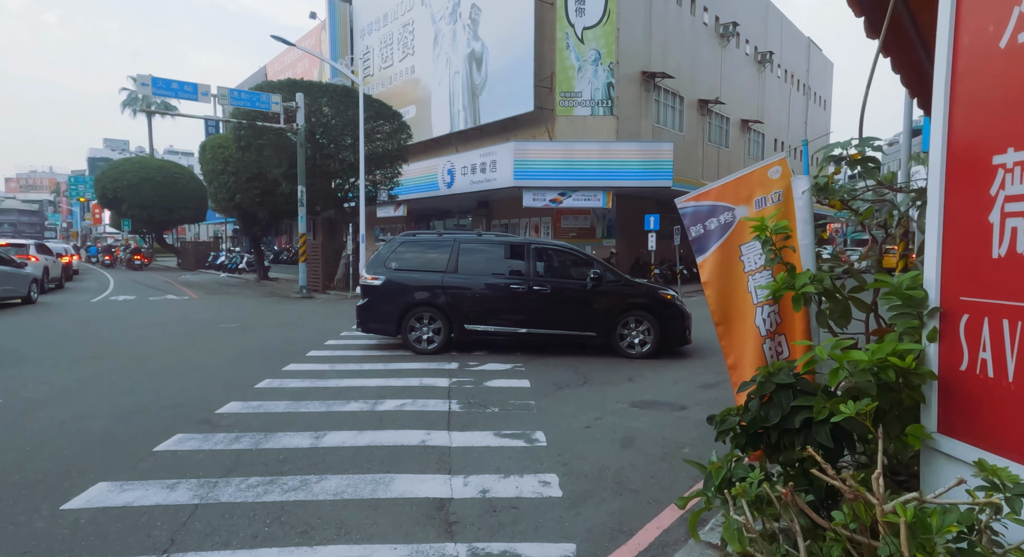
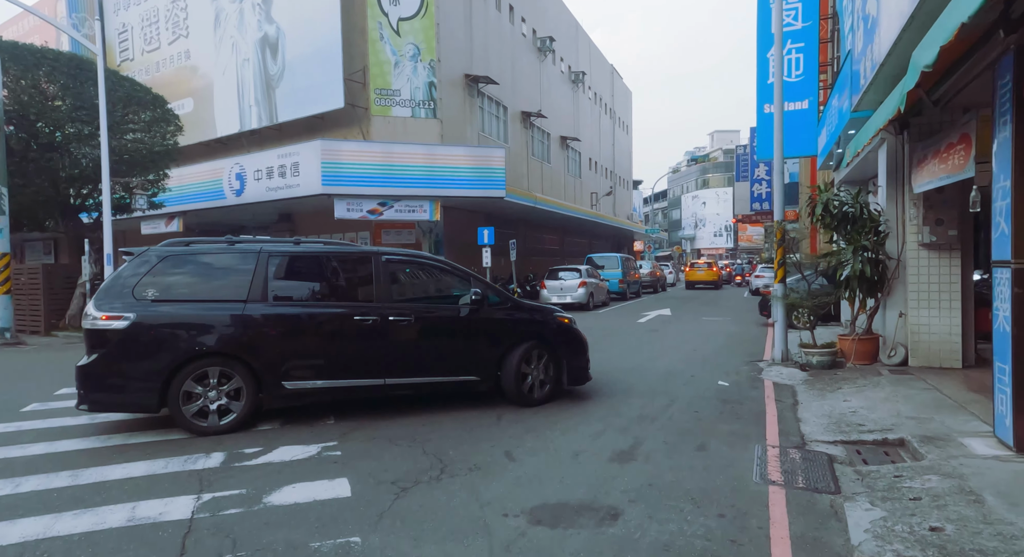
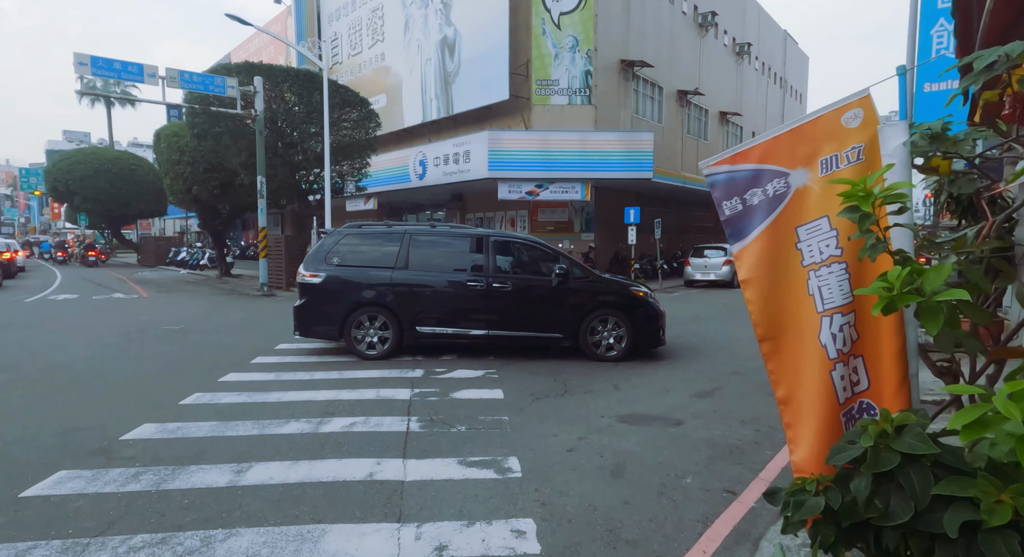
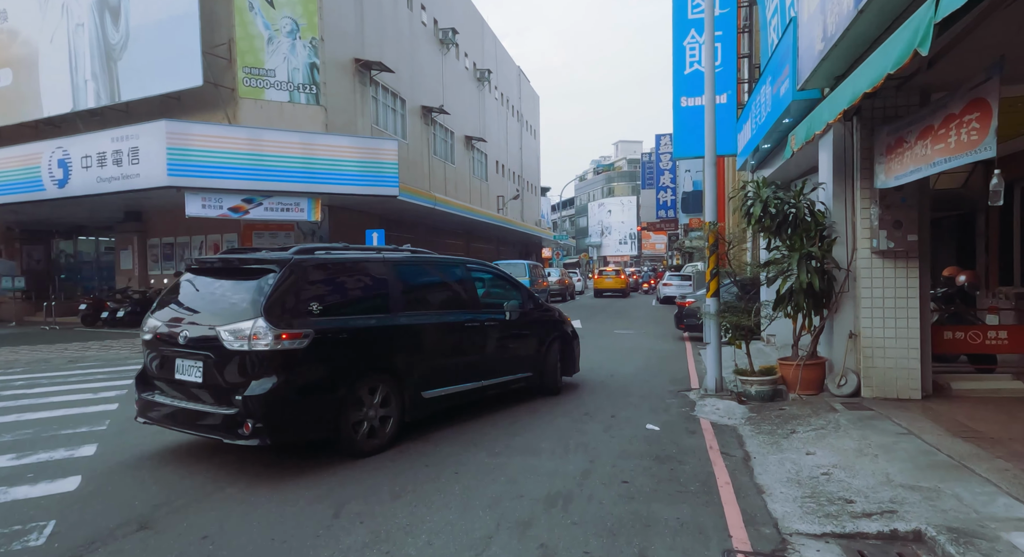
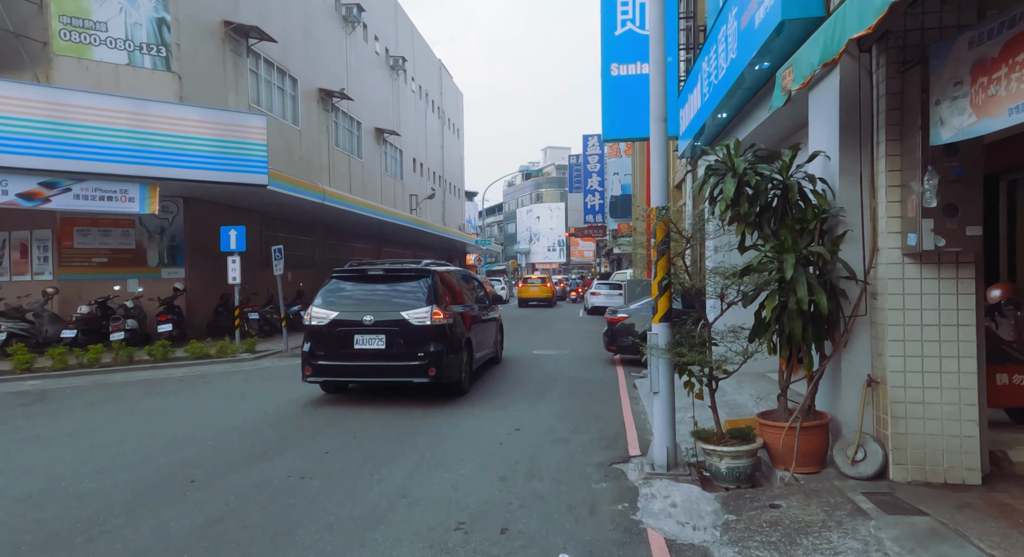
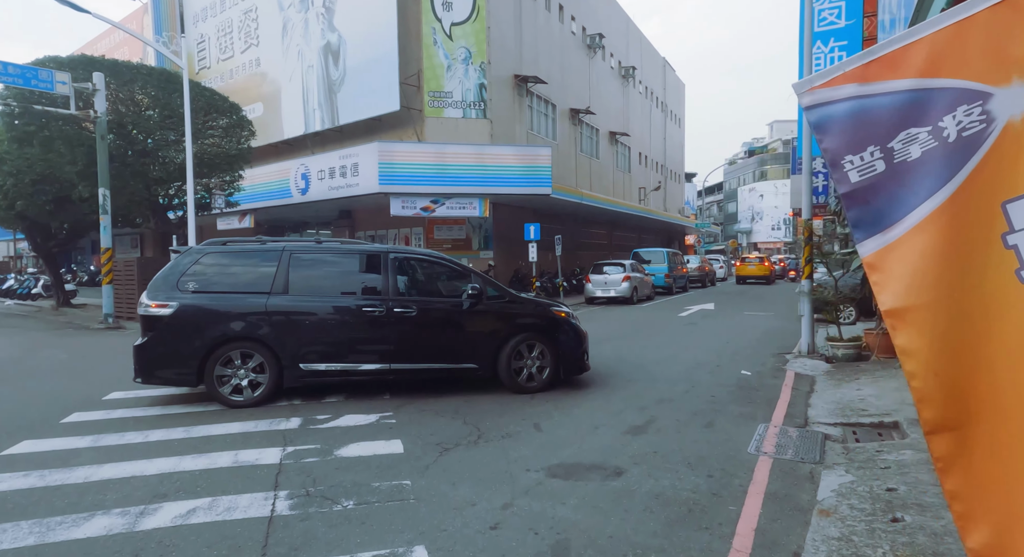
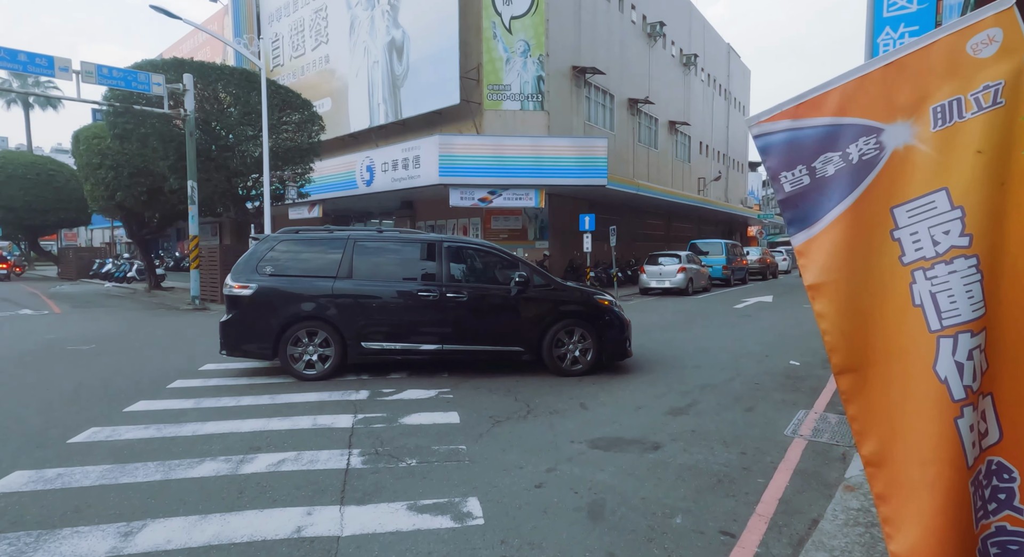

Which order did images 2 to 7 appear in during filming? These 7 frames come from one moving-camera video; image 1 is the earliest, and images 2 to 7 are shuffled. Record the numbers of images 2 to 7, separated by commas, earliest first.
3, 7, 6, 2, 4, 5
